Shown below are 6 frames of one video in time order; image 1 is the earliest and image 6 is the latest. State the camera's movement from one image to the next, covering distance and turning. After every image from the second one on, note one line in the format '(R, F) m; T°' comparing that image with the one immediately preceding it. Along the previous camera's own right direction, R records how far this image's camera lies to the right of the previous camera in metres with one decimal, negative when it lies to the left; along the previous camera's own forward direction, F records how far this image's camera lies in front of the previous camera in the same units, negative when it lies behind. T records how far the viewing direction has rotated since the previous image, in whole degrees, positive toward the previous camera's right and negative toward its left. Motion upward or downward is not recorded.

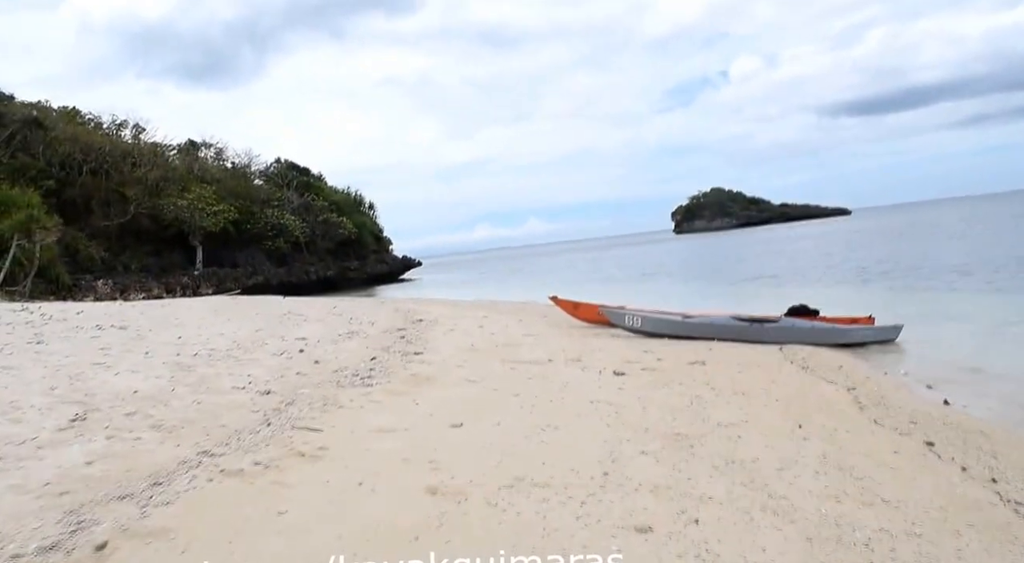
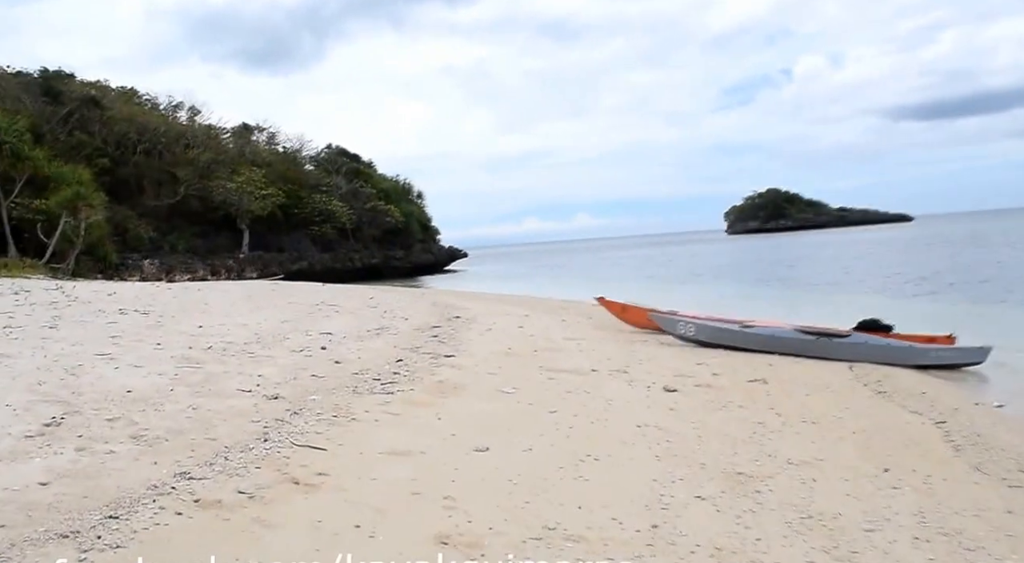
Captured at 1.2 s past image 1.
(0.0, +0.9) m; -4°
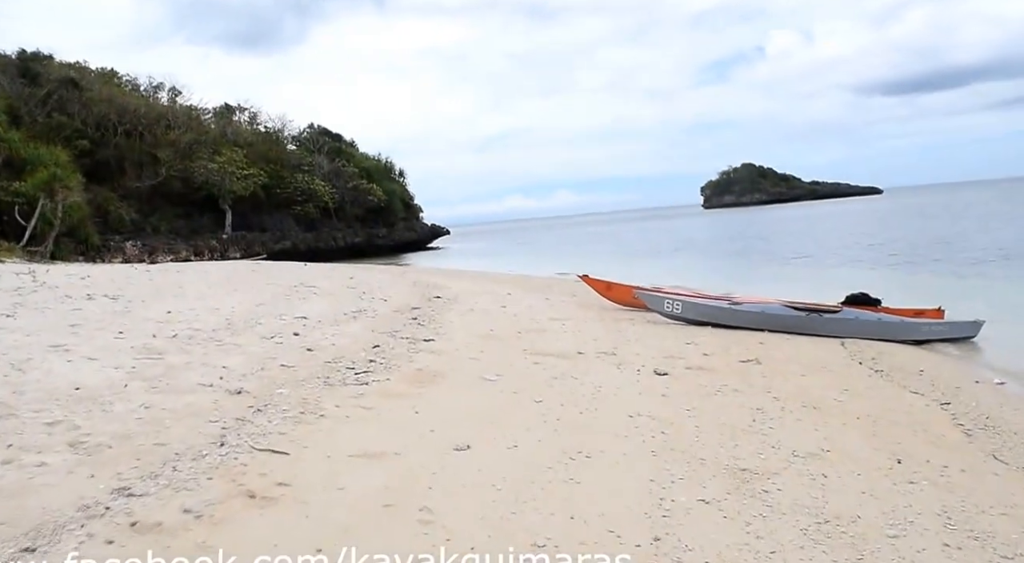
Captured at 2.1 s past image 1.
(+0.1, +0.5) m; +1°
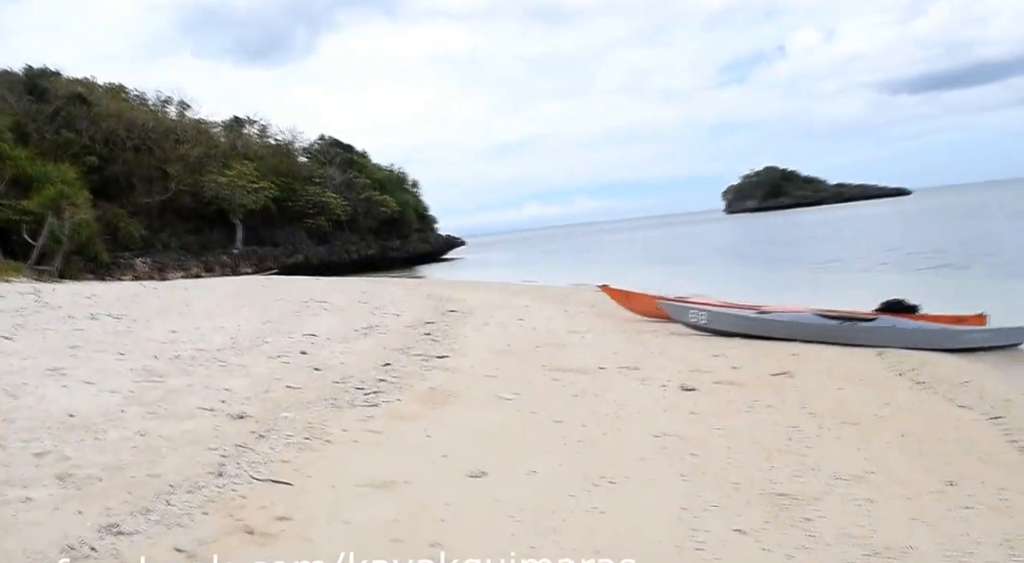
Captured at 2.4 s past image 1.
(0.0, +0.3) m; -1°
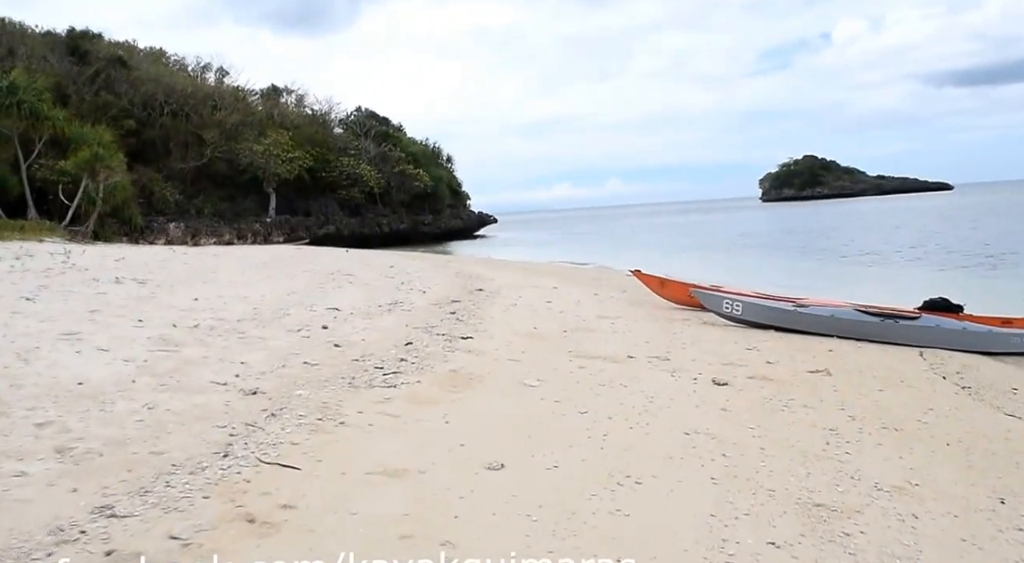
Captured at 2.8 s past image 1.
(0.0, +0.3) m; -2°
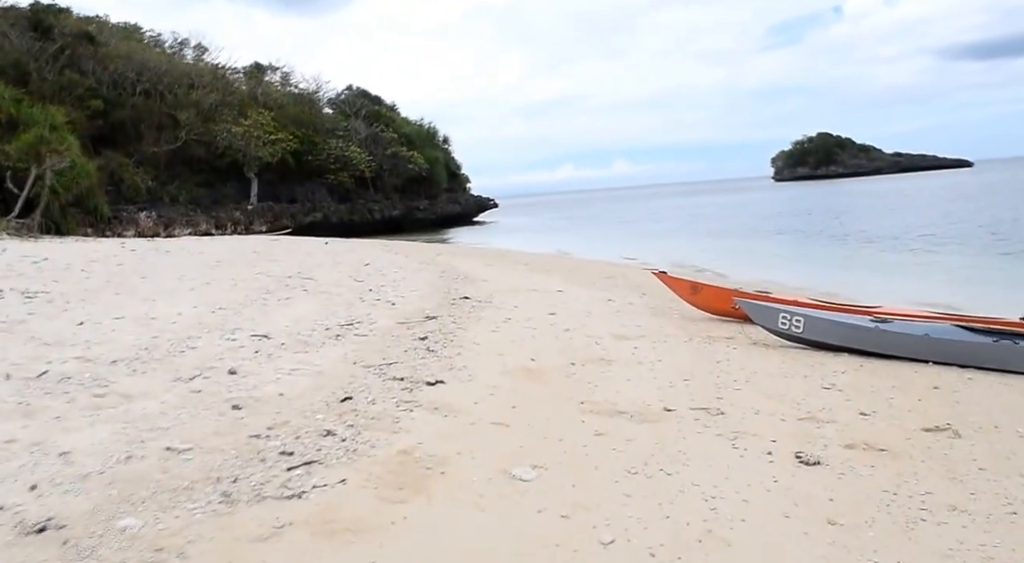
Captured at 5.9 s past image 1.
(+0.1, +2.3) m; 0°
